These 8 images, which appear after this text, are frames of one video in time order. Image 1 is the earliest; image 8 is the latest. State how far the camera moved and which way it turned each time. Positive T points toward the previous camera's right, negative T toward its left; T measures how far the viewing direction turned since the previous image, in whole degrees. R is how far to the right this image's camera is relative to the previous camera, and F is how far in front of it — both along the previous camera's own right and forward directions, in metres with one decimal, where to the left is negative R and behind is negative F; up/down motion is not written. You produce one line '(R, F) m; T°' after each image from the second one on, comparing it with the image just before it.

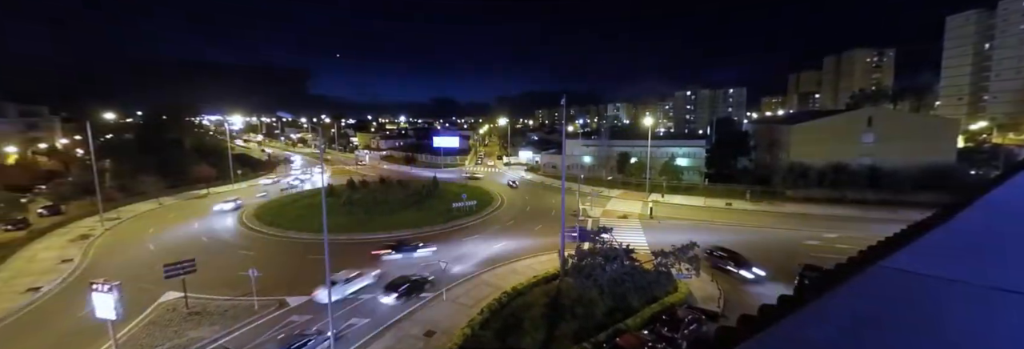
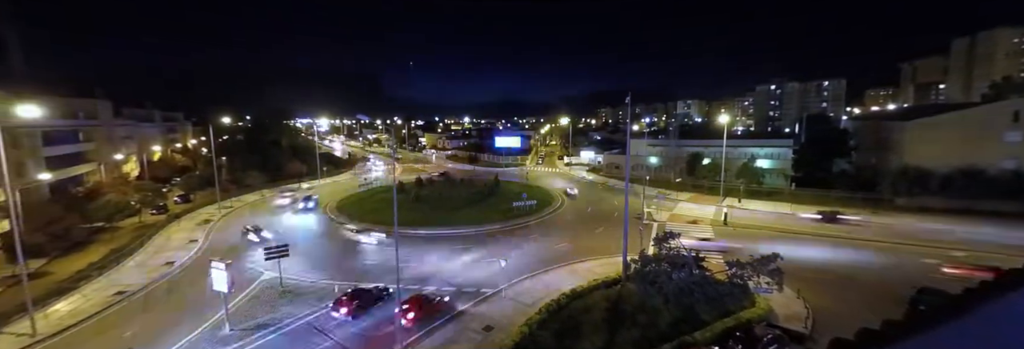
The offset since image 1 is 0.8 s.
(+0.4, 0.0) m; -11°
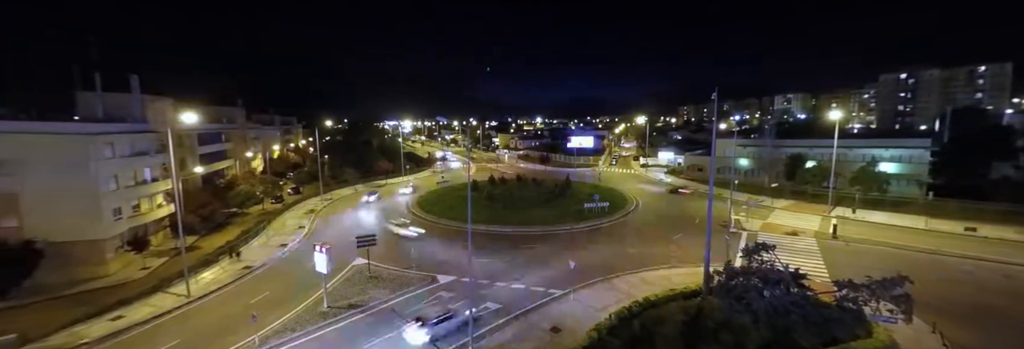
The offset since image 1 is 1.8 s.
(+0.5, 0.0) m; -13°
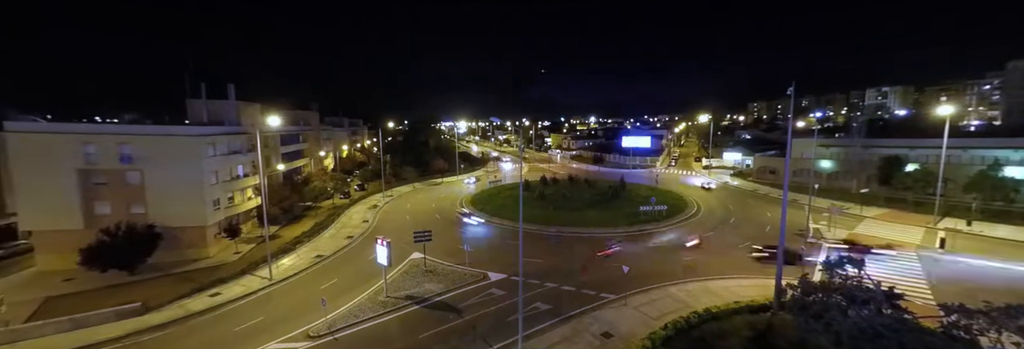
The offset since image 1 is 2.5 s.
(+0.4, 0.0) m; -10°
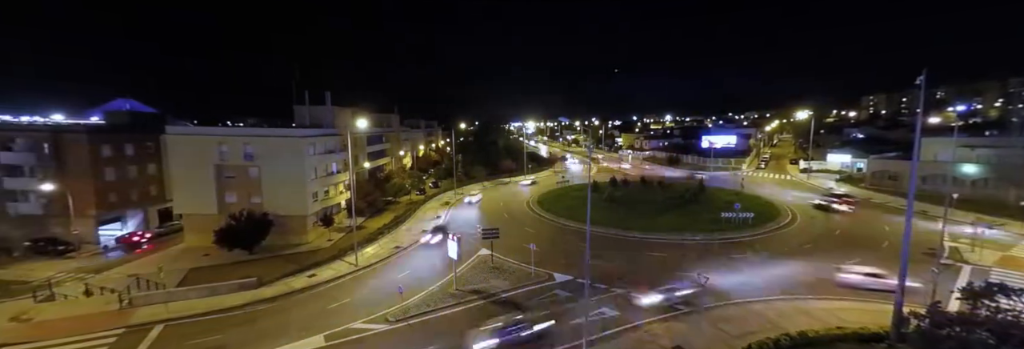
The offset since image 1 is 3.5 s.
(+0.5, +0.1) m; -13°
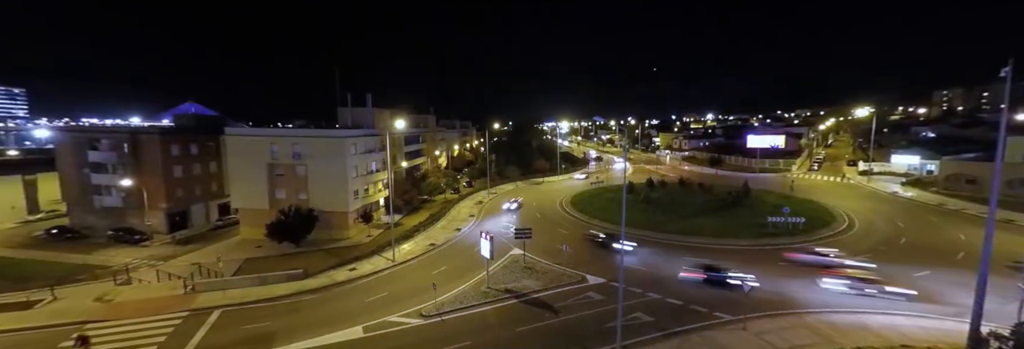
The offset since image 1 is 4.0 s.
(+0.2, 0.0) m; -6°
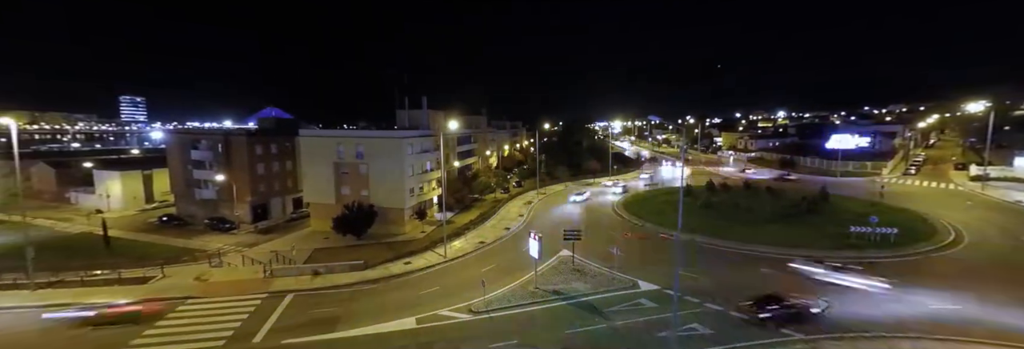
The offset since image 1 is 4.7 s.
(+0.4, 0.0) m; -9°
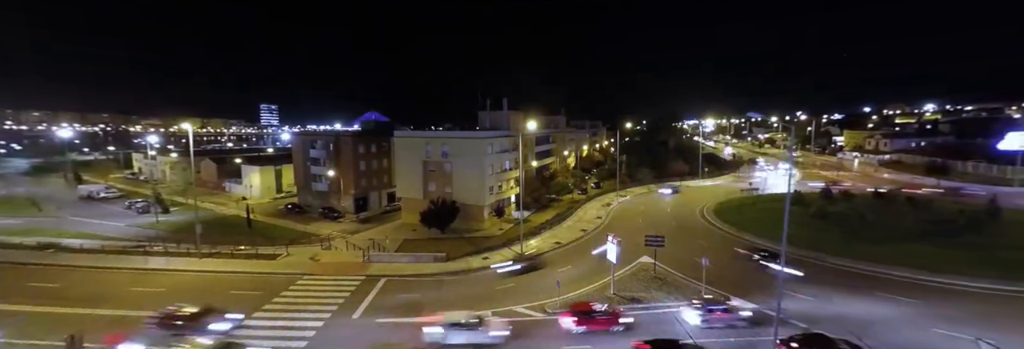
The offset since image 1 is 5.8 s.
(+0.6, +0.1) m; -15°
